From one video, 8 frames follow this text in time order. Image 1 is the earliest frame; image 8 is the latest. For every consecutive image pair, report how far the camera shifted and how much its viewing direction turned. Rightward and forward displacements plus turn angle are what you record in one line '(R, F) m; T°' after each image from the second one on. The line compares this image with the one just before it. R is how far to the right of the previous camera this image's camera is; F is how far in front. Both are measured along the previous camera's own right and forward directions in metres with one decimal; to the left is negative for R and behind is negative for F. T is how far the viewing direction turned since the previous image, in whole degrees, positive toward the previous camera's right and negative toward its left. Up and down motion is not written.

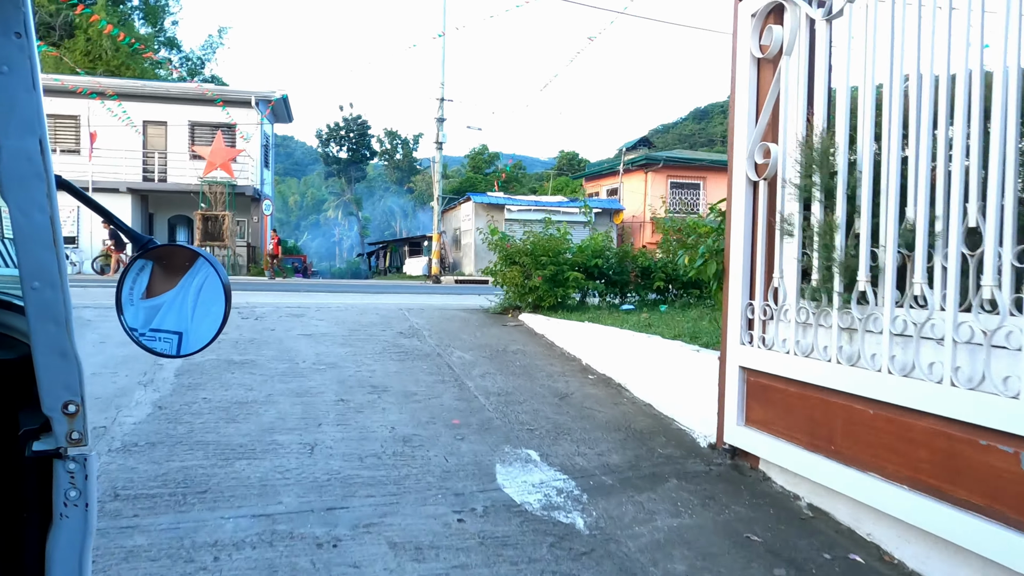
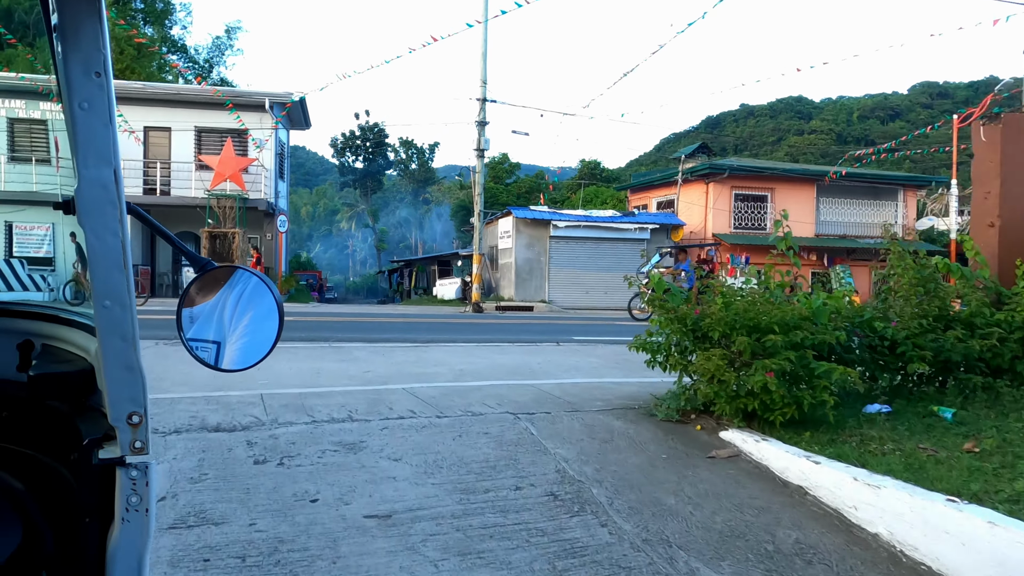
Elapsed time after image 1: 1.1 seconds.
(-1.3, +3.4) m; -1°
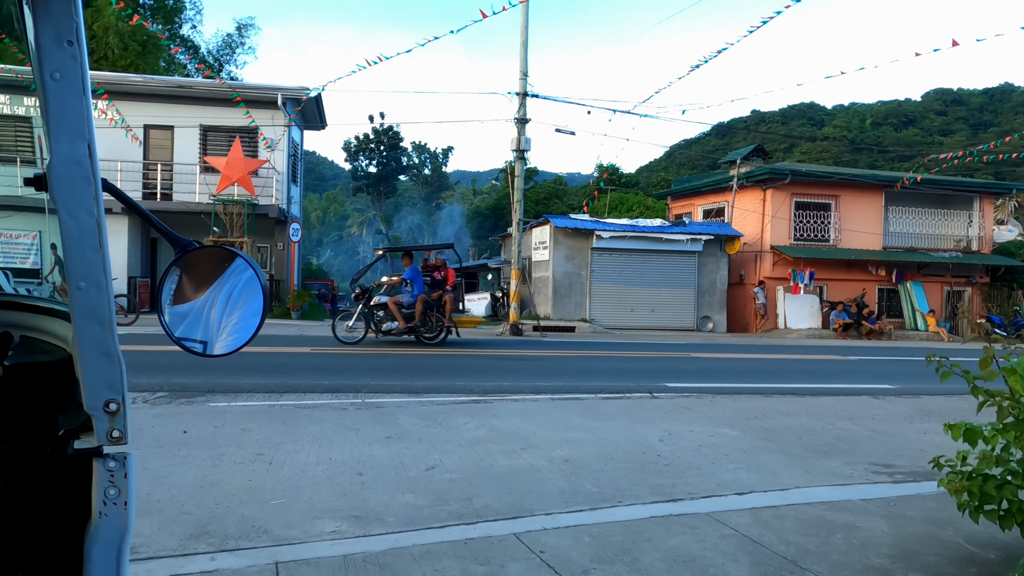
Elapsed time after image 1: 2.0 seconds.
(-0.9, +2.6) m; -1°
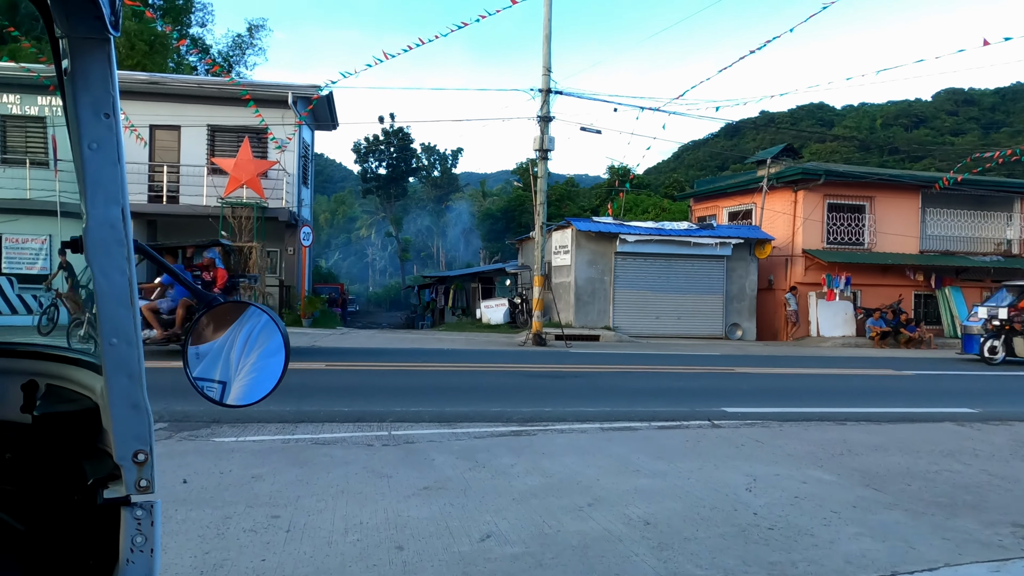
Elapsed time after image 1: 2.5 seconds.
(-0.4, +1.0) m; -1°
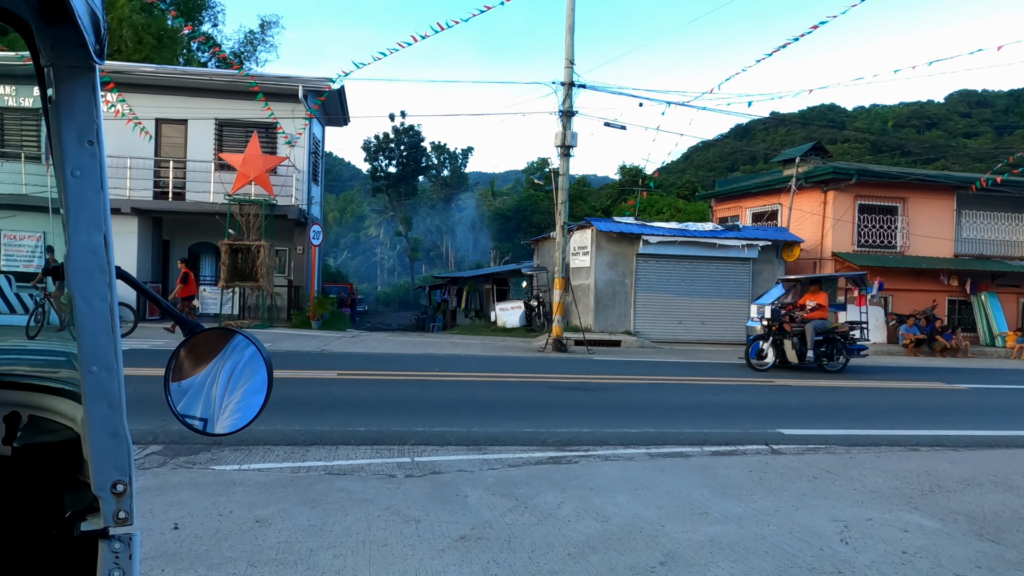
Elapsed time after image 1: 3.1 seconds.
(-0.3, +0.9) m; -1°
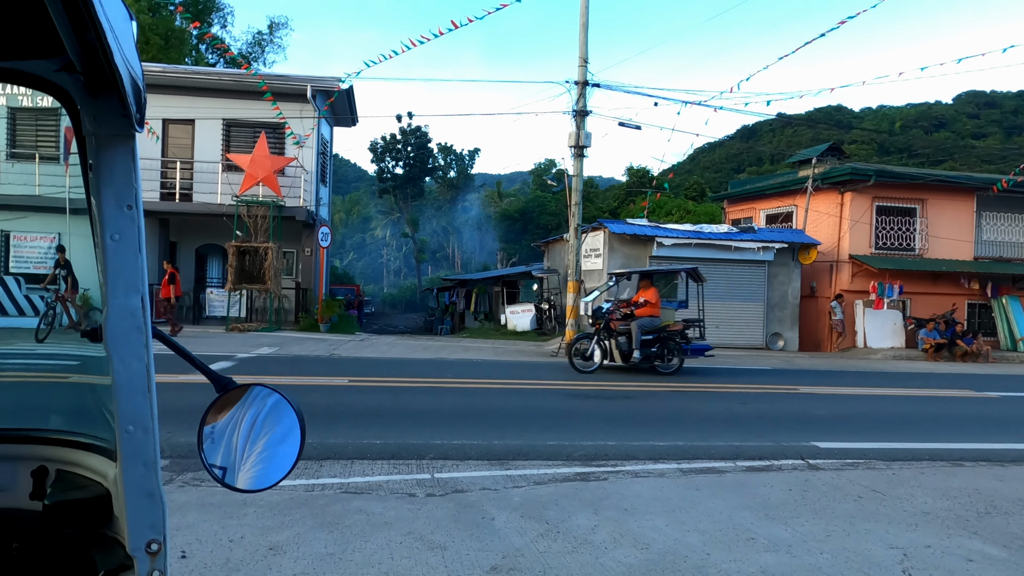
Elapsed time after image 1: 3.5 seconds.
(-0.2, +0.4) m; 0°
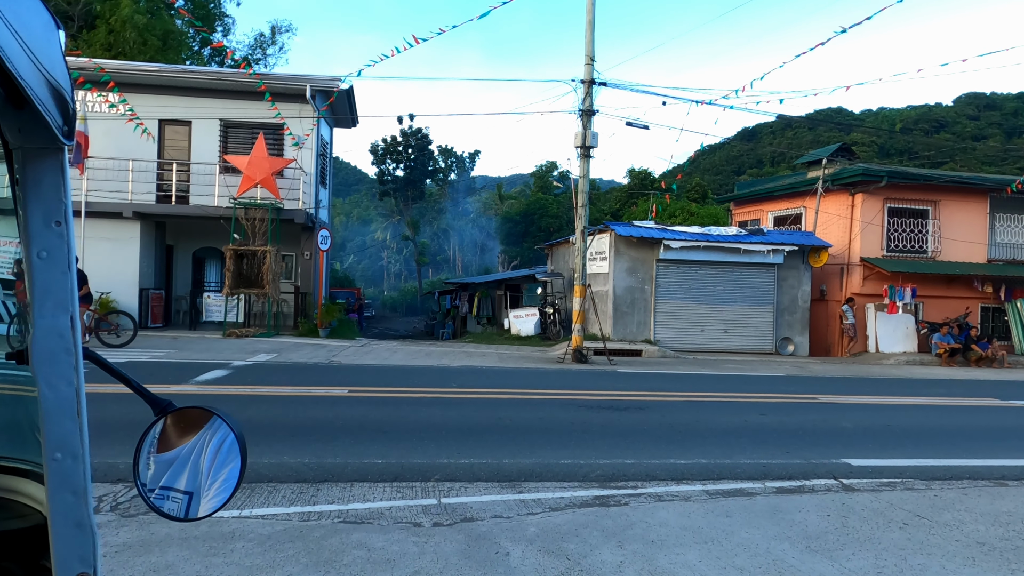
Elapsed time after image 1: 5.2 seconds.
(-0.1, +0.5) m; 0°
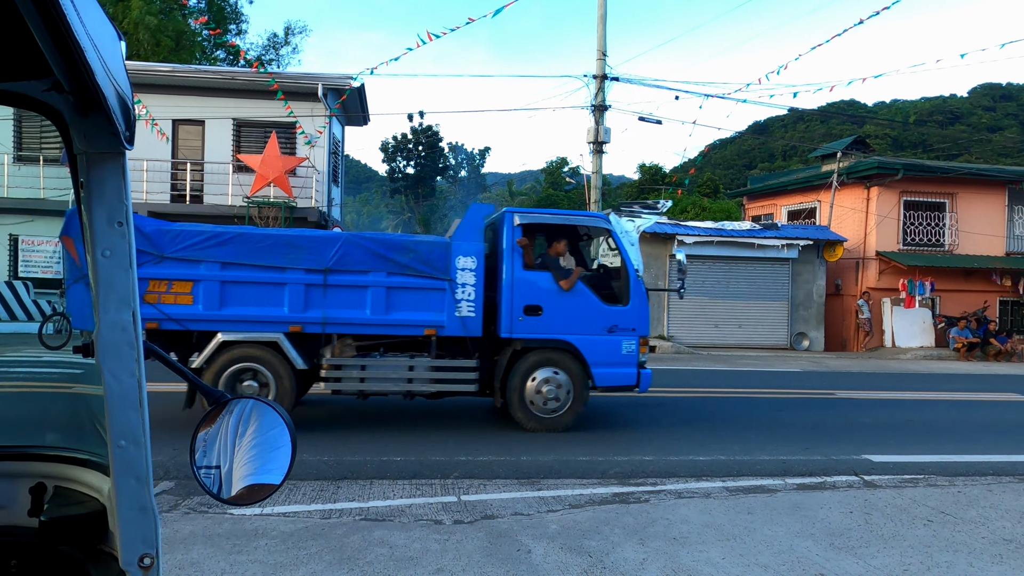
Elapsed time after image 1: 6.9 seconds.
(-0.1, 0.0) m; -1°
